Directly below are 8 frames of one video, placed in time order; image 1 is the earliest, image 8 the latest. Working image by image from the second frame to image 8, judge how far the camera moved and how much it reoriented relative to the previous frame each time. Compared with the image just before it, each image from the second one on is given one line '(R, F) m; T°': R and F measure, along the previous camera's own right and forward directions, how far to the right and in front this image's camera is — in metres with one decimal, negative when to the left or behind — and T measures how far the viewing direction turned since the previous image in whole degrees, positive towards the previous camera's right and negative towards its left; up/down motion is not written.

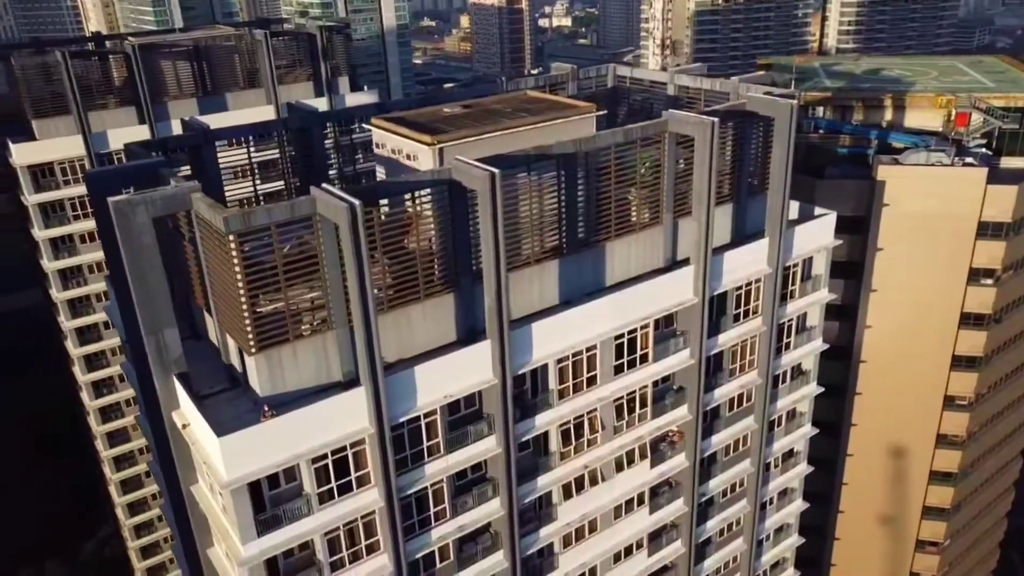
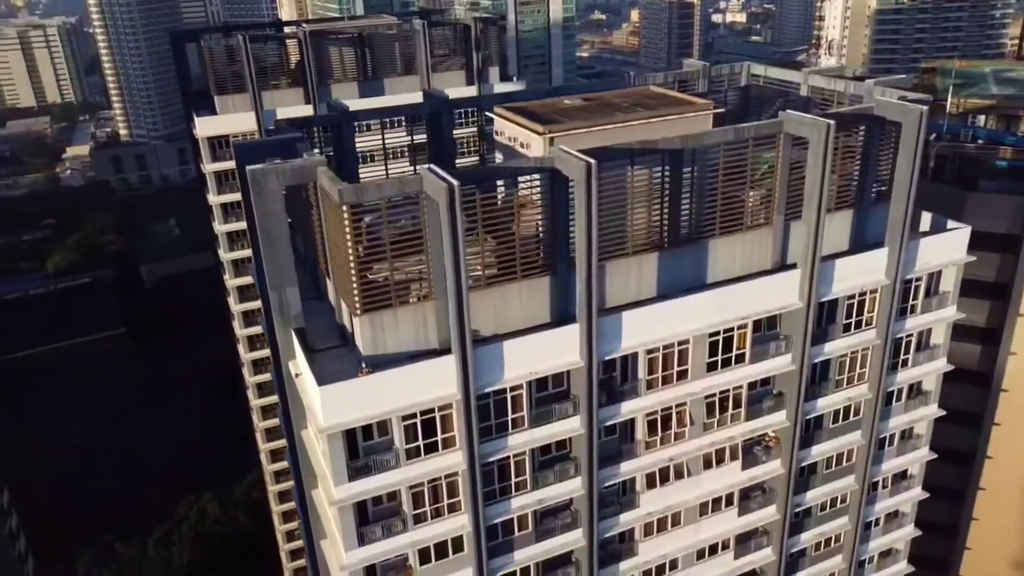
(+1.6, -0.8) m; -11°
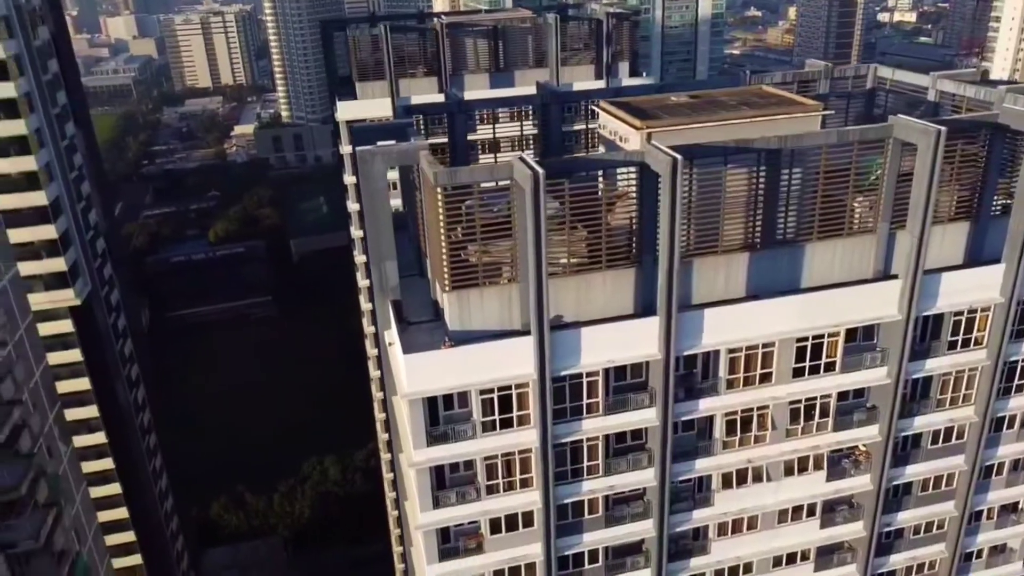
(+1.4, -0.7) m; -10°
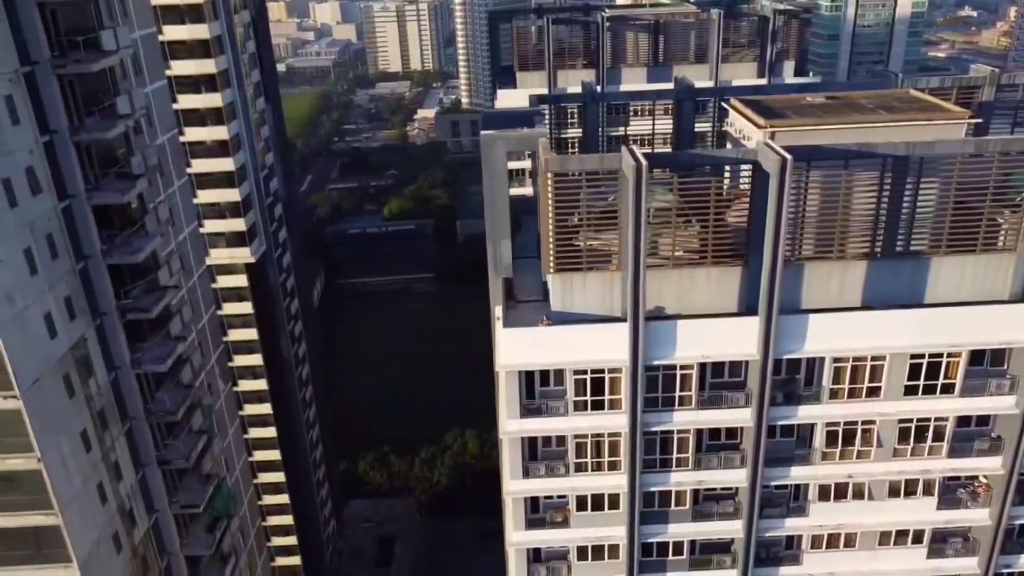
(+1.8, -0.7) m; -12°
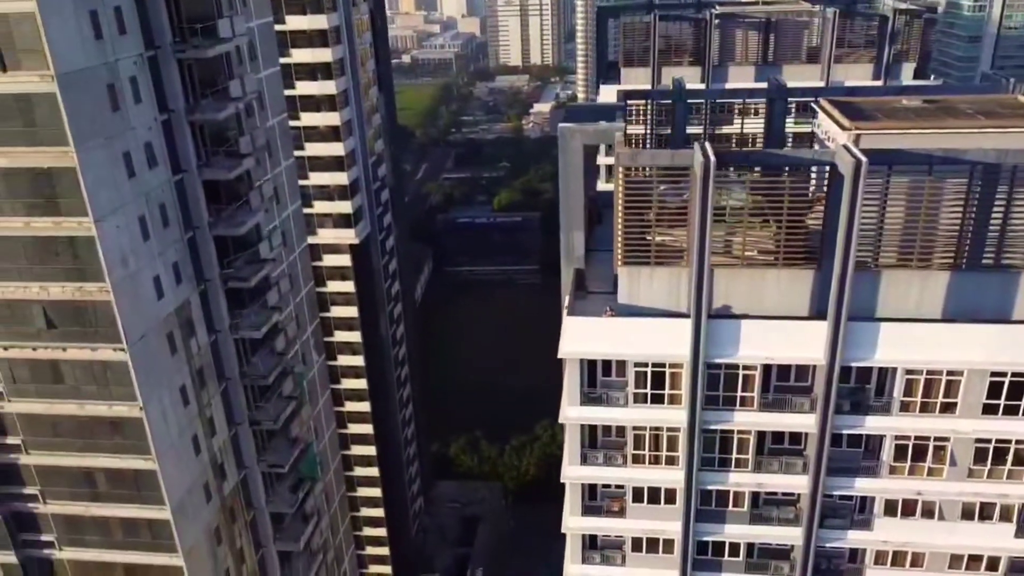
(+1.2, -0.5) m; -8°
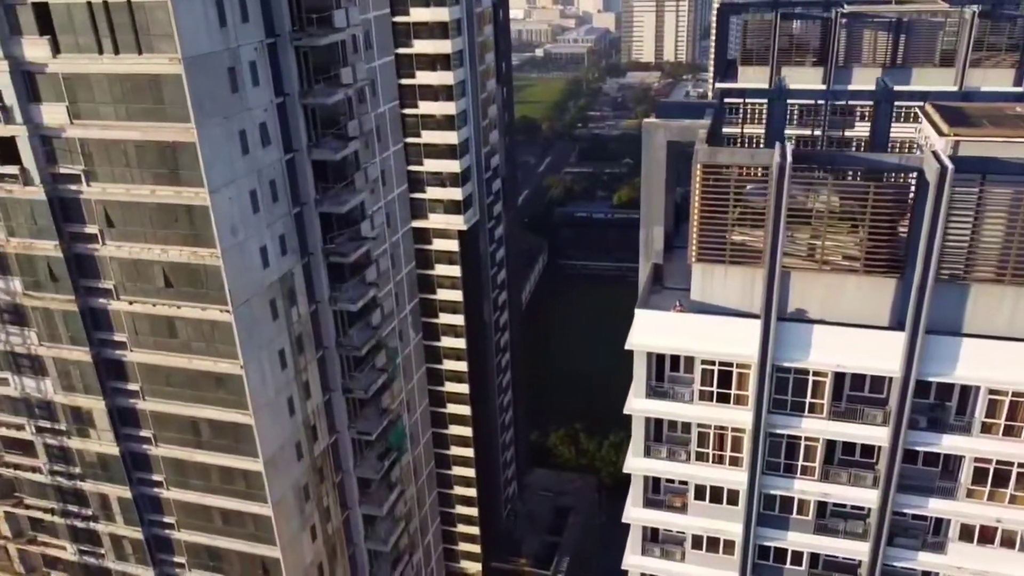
(+1.4, -0.6) m; -9°
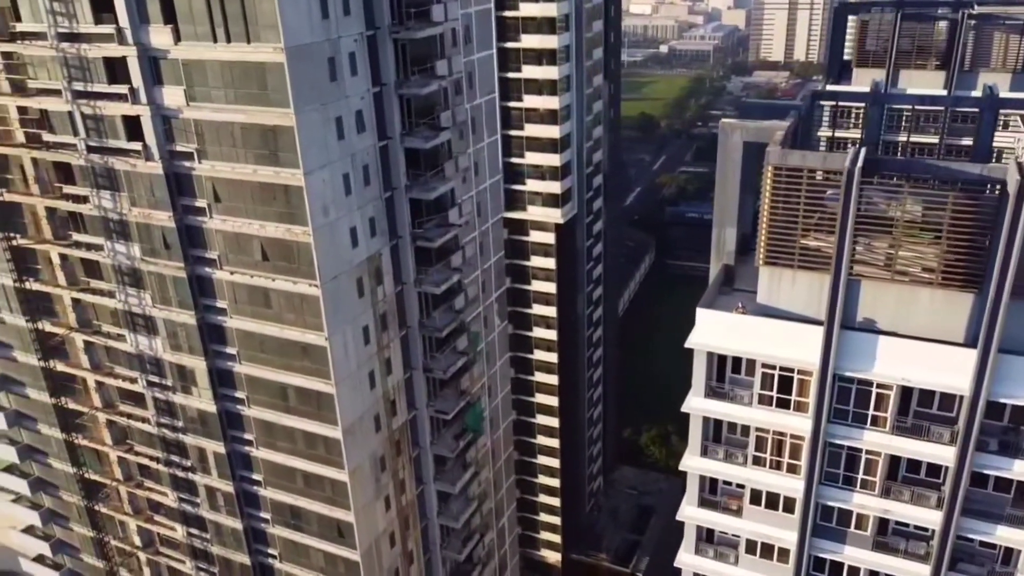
(+1.4, -0.6) m; -8°
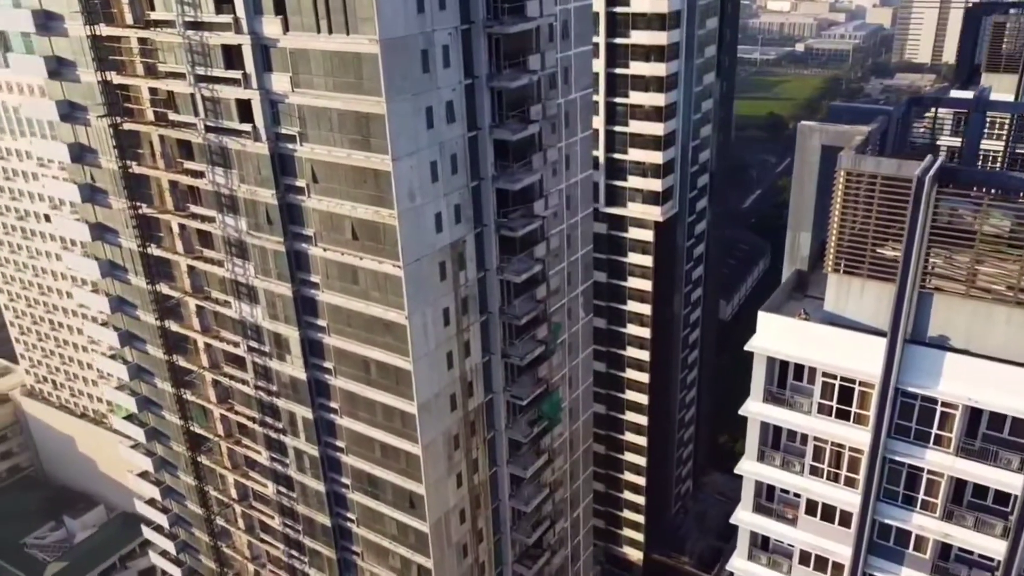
(+1.6, -0.5) m; -8°
